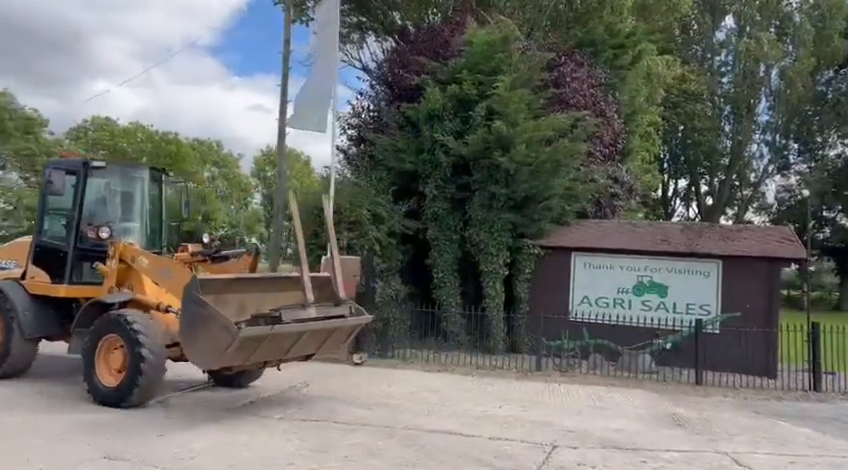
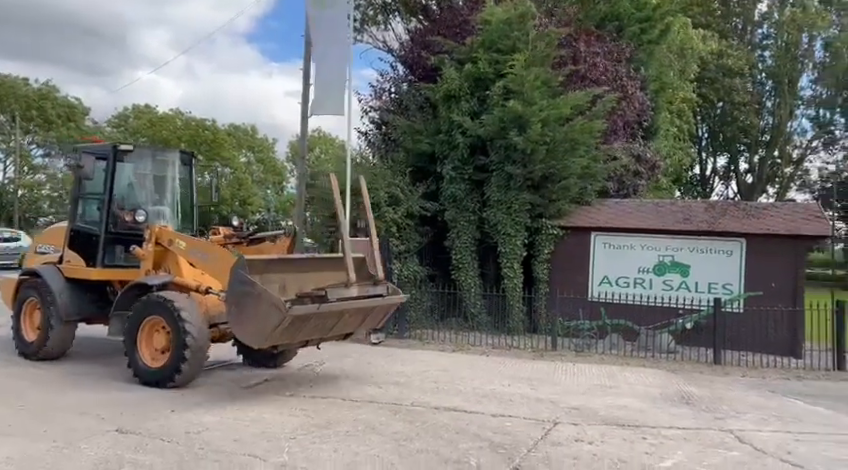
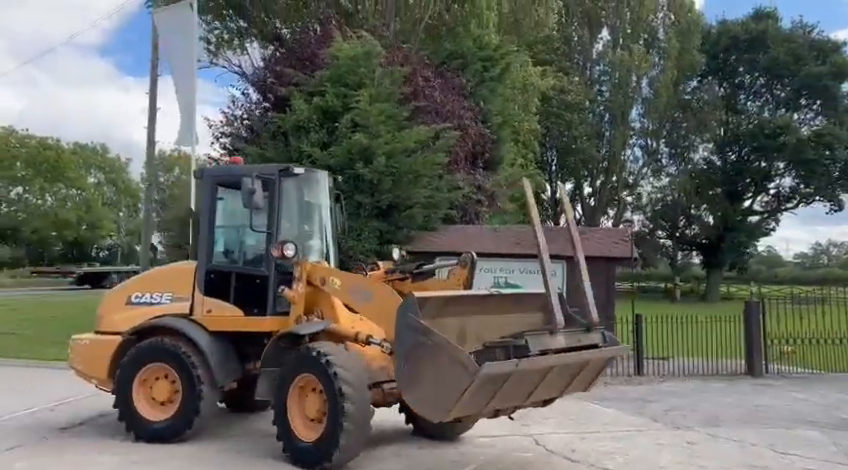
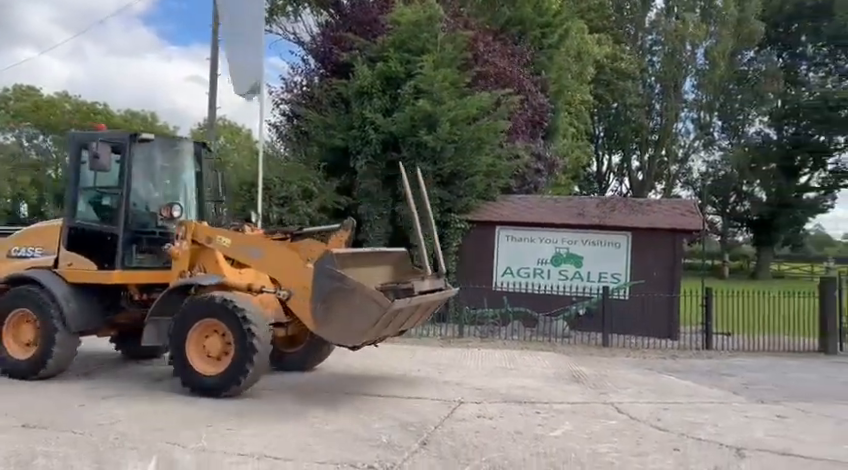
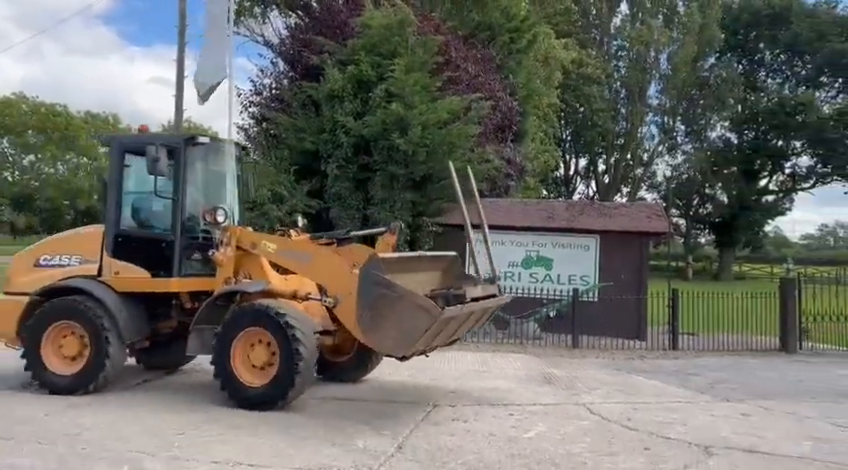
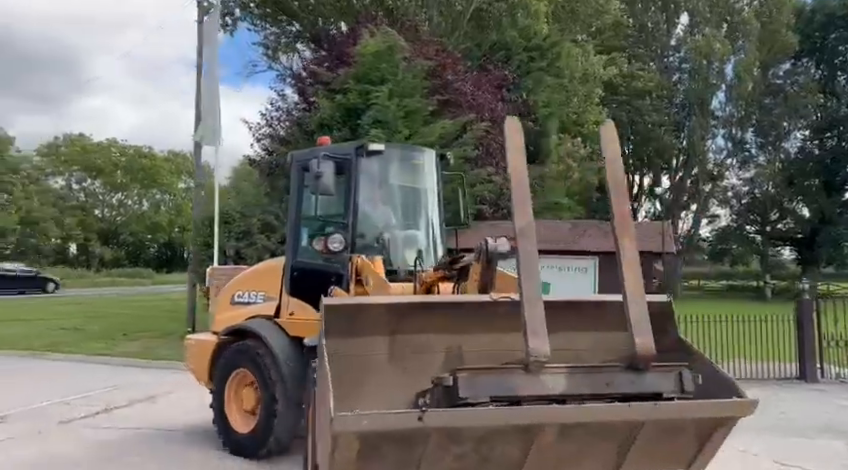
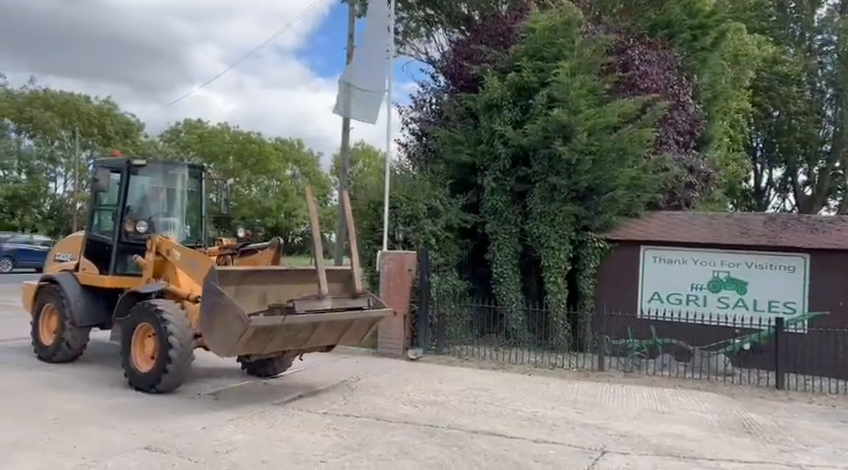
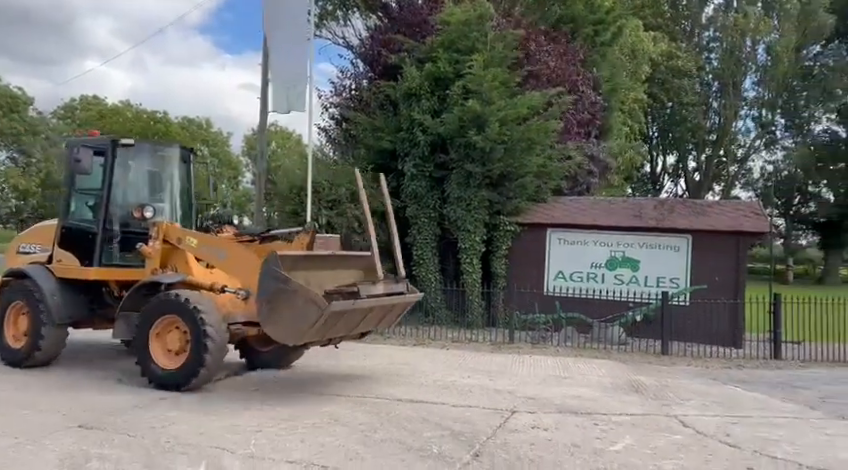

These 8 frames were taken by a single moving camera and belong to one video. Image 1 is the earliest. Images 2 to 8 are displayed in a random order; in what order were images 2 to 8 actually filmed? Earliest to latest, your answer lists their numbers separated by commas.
7, 2, 8, 4, 5, 3, 6
